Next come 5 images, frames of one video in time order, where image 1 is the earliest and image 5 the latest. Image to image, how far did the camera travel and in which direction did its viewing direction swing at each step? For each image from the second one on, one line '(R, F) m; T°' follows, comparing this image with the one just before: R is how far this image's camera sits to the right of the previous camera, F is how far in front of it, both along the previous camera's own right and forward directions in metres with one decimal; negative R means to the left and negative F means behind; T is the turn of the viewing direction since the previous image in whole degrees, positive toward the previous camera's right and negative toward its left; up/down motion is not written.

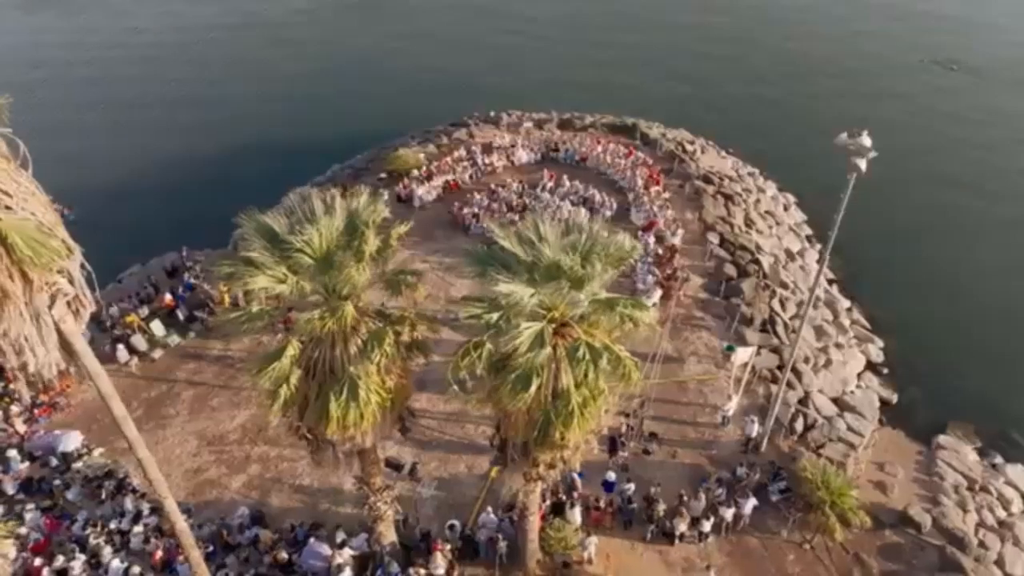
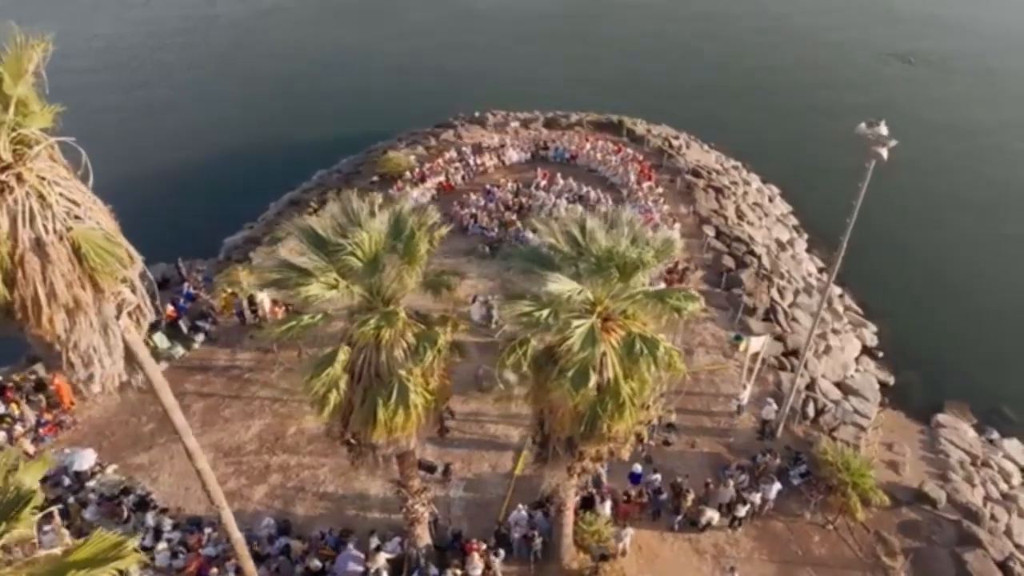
(-1.4, -0.1) m; +3°
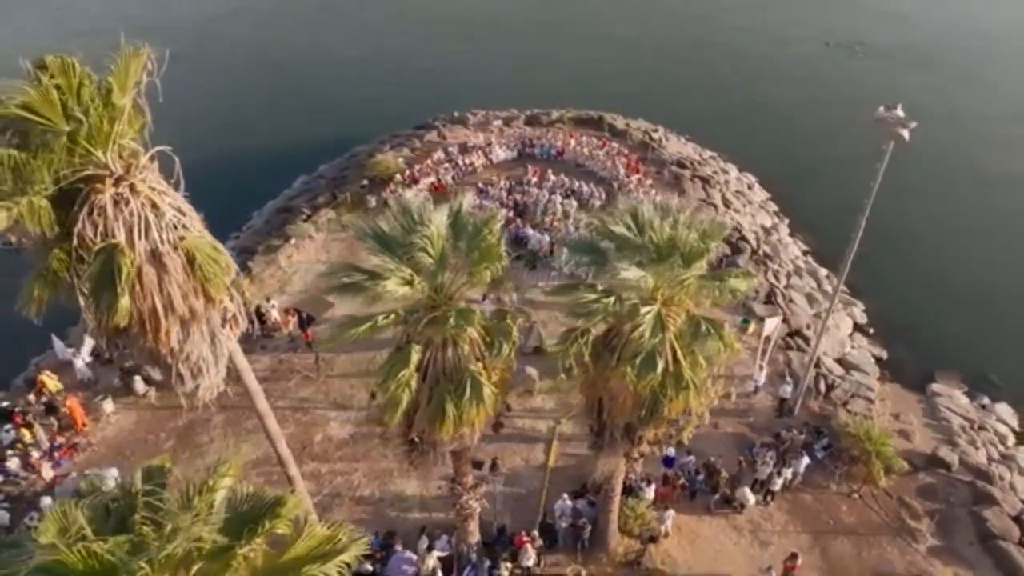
(-2.0, -0.2) m; +4°
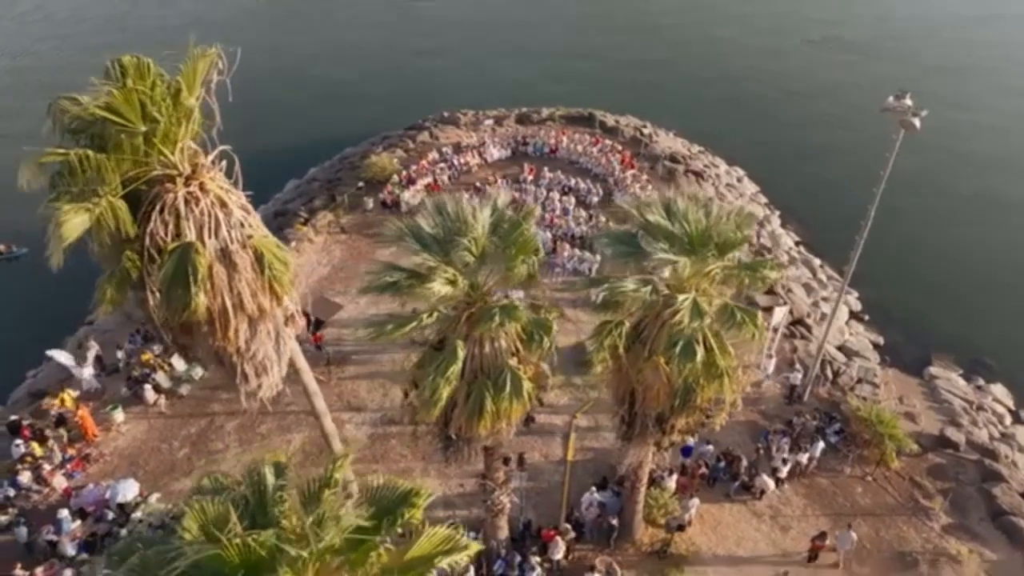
(-1.1, -0.1) m; +2°
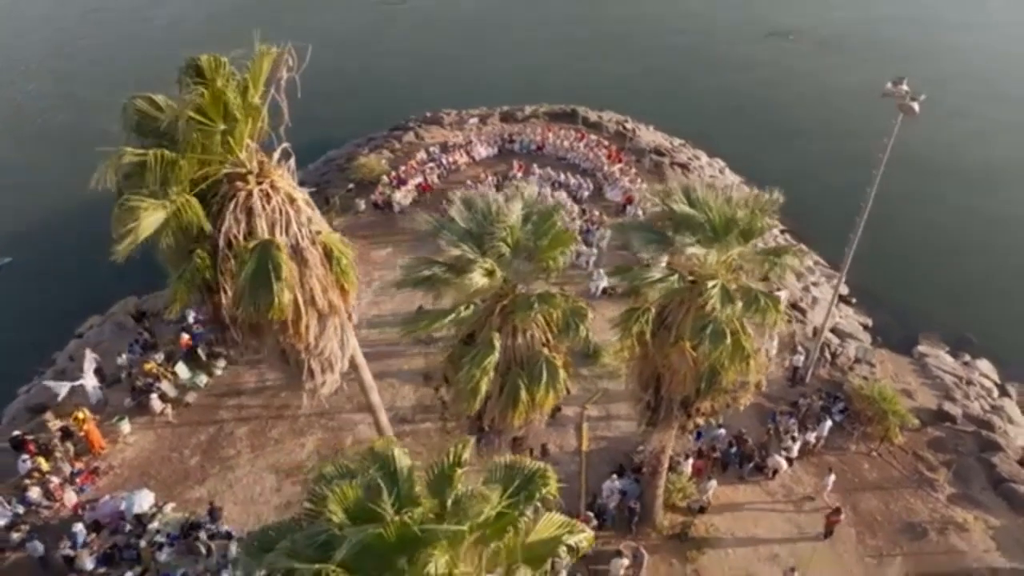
(-1.2, -0.1) m; +3°
